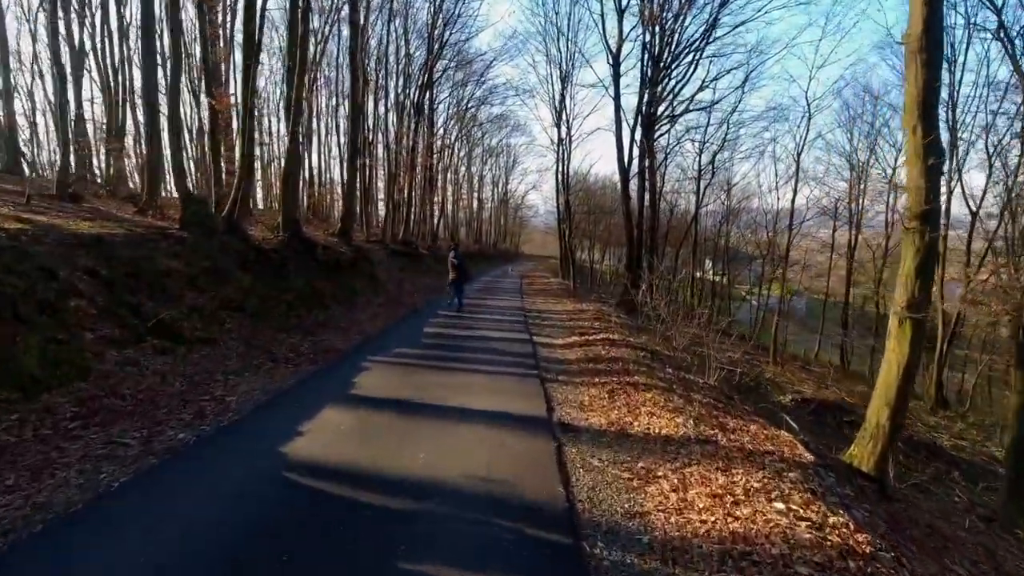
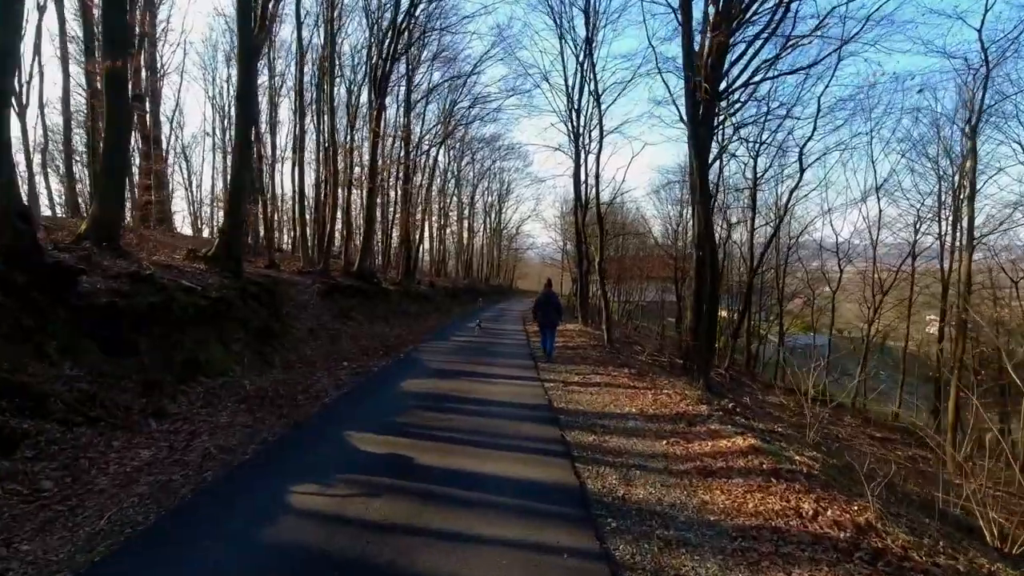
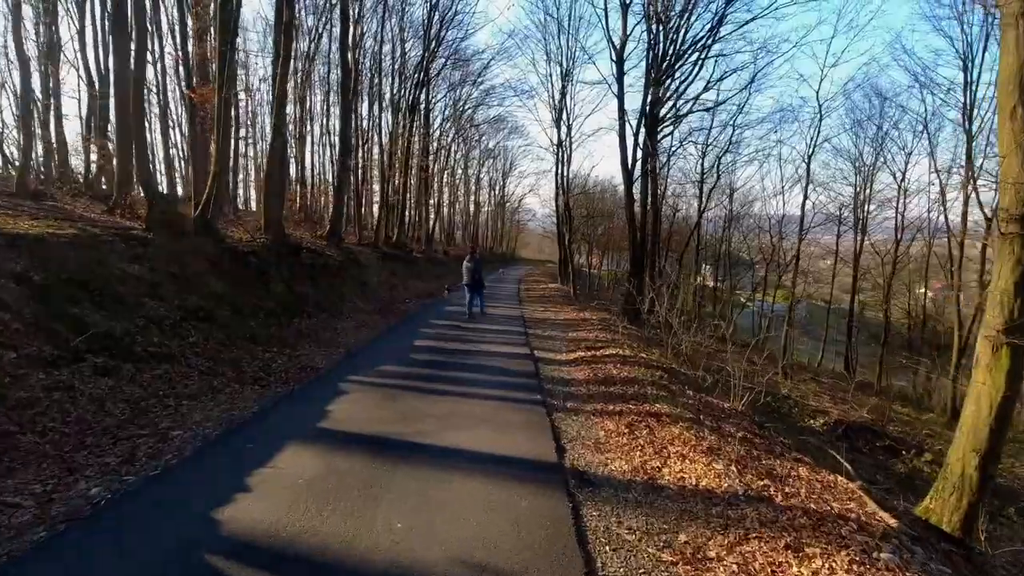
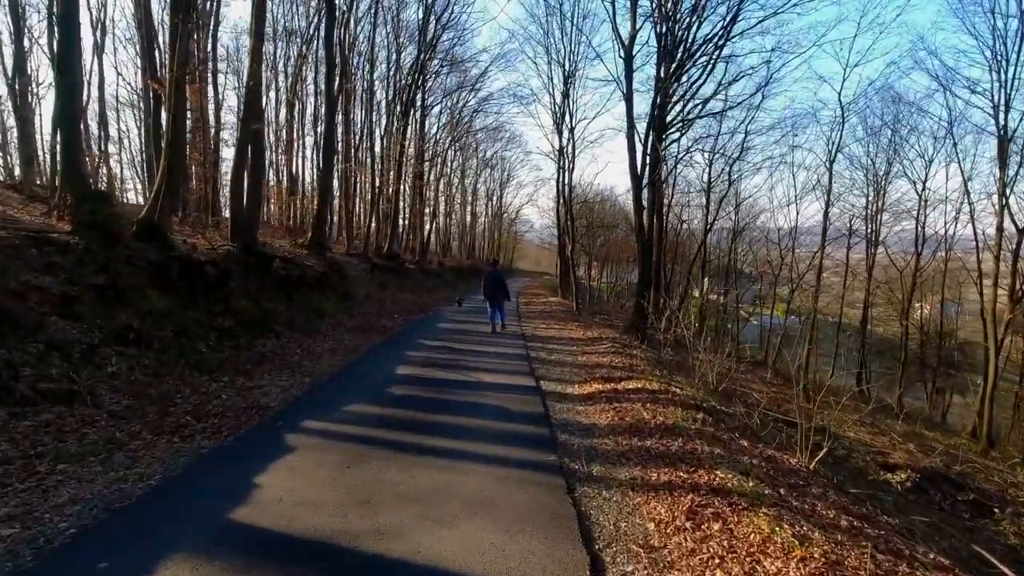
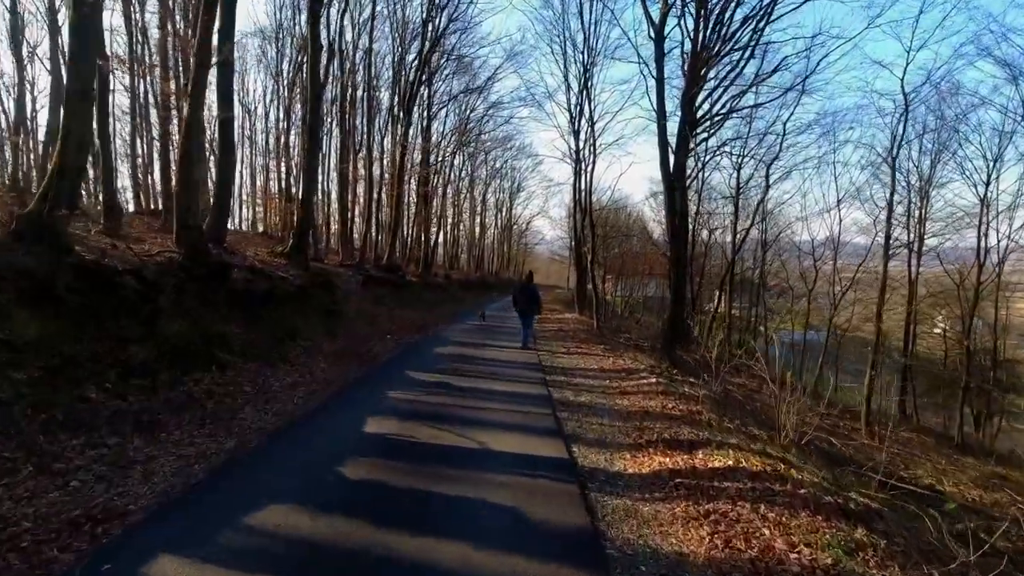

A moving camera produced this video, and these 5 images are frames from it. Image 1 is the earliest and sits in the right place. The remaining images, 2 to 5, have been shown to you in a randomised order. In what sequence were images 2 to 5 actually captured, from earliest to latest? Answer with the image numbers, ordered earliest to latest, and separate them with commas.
3, 4, 5, 2
